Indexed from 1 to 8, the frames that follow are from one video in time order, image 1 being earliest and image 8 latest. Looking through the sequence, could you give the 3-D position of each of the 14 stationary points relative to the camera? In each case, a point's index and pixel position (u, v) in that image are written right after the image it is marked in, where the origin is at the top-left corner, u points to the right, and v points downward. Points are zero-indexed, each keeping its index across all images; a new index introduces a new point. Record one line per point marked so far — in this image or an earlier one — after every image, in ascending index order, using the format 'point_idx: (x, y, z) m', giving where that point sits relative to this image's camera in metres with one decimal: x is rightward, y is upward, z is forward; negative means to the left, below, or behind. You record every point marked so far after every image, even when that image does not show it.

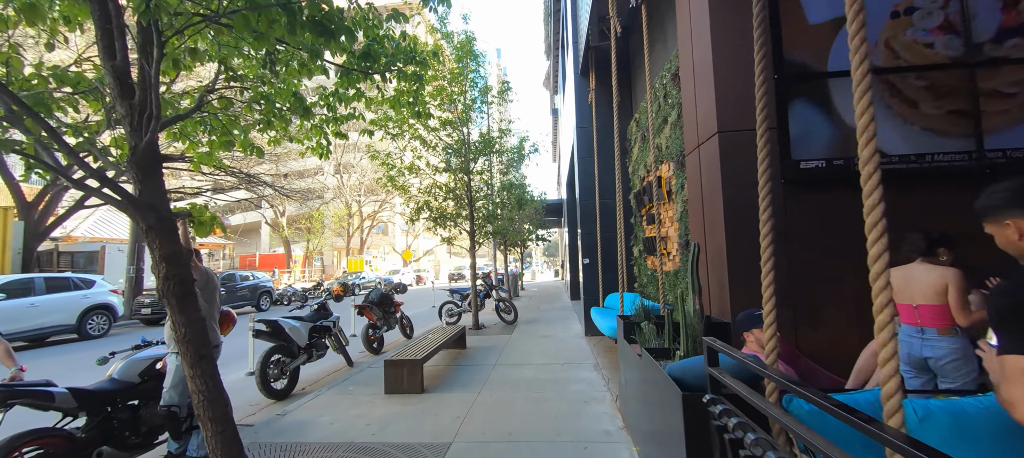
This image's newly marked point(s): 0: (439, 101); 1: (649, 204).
0: (-1.7, +2.9, +9.2) m
1: (+2.1, +0.4, +6.0) m
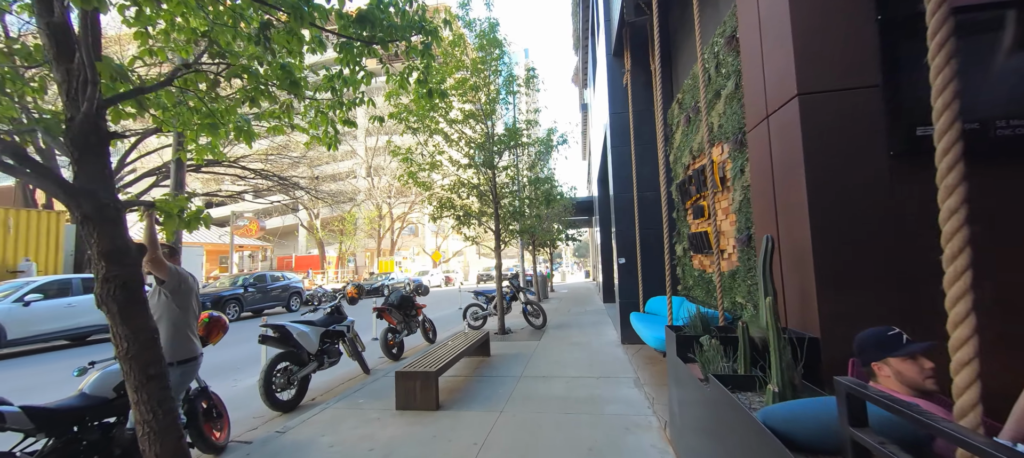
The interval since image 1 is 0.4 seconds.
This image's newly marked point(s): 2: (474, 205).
0: (-1.1, +3.0, +8.7) m
1: (+2.4, +0.5, +5.2) m
2: (-0.9, +0.6, +9.6) m
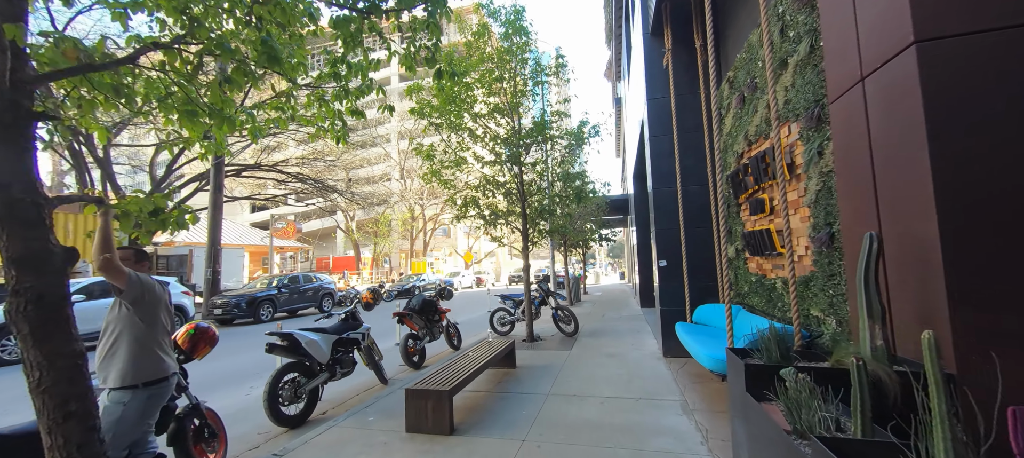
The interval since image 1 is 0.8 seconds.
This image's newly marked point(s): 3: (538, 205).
0: (-0.5, +3.0, +8.2) m
1: (+2.7, +0.5, +4.5) m
2: (-0.3, +0.6, +9.1) m
3: (+0.5, +0.5, +8.3) m
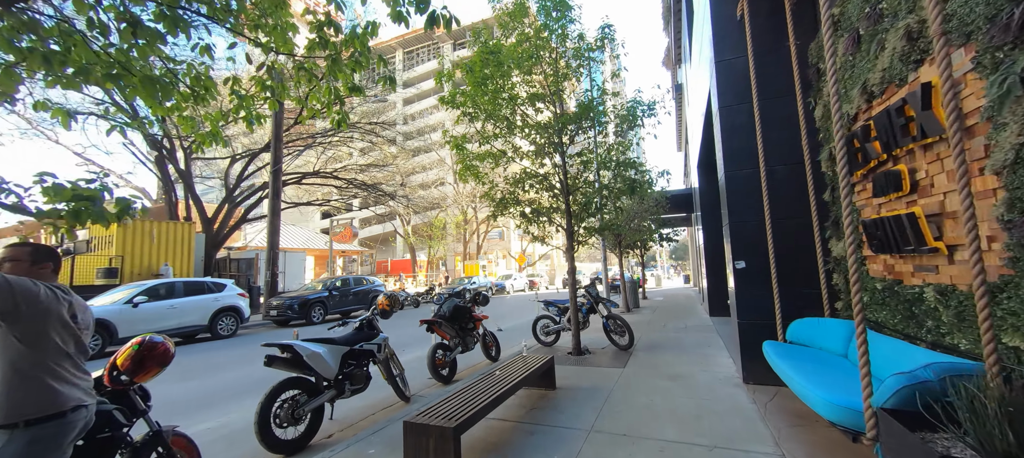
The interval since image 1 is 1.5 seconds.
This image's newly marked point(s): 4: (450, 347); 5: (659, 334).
0: (+0.2, +3.0, +7.4) m
1: (+2.9, +0.6, +3.2) m
2: (+0.6, +0.6, +8.2) m
3: (+1.3, +0.6, +7.2) m
4: (-1.0, -1.9, +6.3) m
5: (+3.1, -2.2, +8.4) m
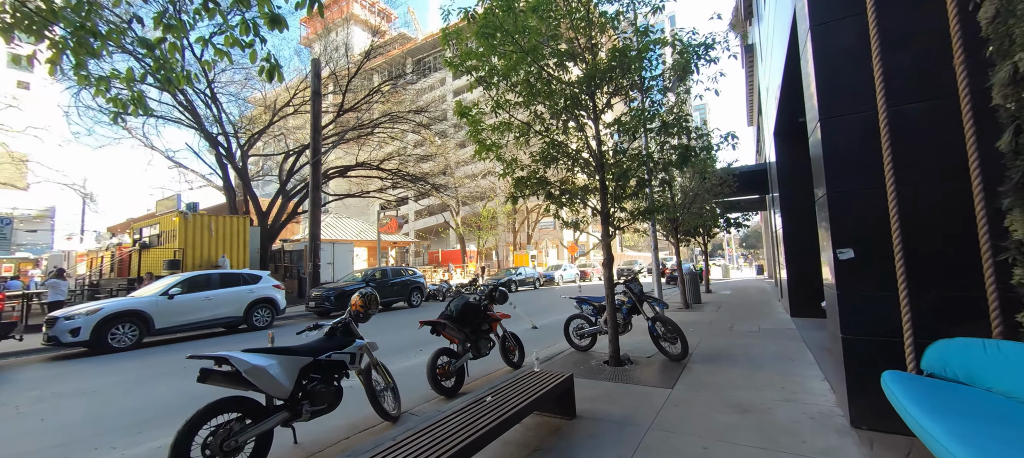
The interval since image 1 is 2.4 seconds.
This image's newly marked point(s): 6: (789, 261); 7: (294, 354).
0: (+0.5, +3.2, +6.1) m
1: (+2.6, +0.8, +1.6) m
2: (+1.1, +0.9, +6.9) m
3: (+1.6, +0.8, +5.9) m
4: (-0.7, -1.7, +5.3) m
5: (+3.6, -1.9, +6.8) m
6: (+6.6, -0.8, +9.5) m
7: (-2.0, -1.1, +3.6) m
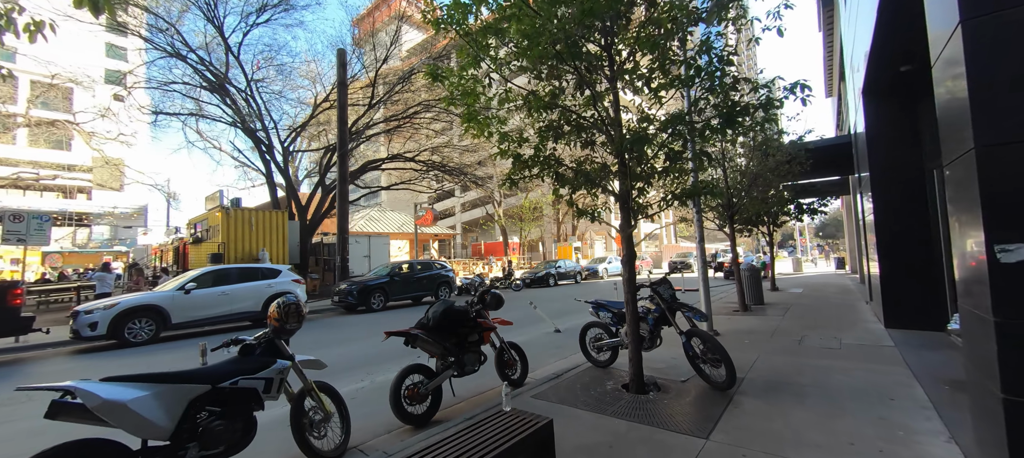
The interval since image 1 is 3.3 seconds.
0: (+0.4, +3.4, +4.9) m
1: (+2.0, +0.8, +0.2) m
2: (+1.1, +1.1, +5.6) m
3: (+1.5, +1.0, +4.5) m
4: (-0.9, -1.5, +4.4) m
5: (+3.6, -1.7, +5.2) m
6: (+6.9, -0.5, +7.5) m
7: (-2.3, -1.1, +2.8) m
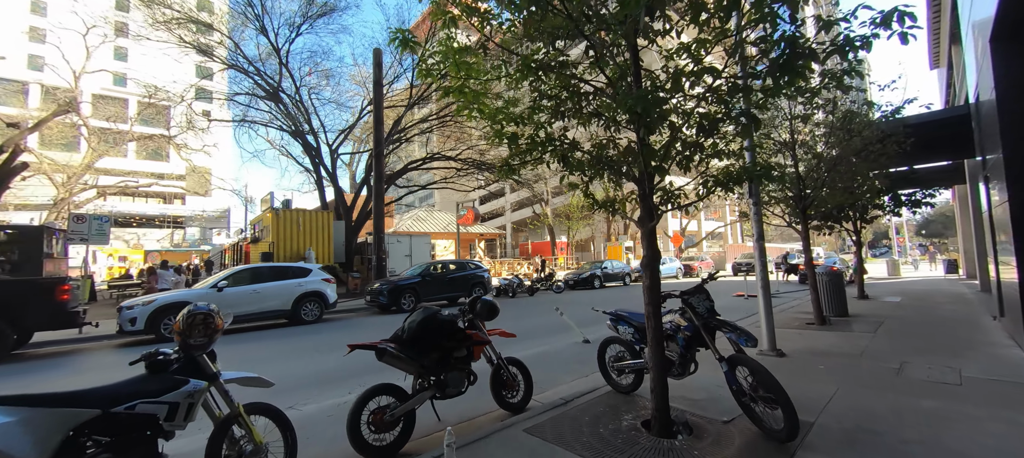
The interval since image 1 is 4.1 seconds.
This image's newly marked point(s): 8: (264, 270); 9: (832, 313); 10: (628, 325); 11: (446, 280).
0: (+0.4, +3.4, +4.0) m
1: (+1.2, +0.9, -0.9) m
2: (+1.2, +1.1, +4.6) m
3: (+1.4, +1.0, +3.5) m
4: (-1.0, -1.5, +3.7) m
5: (+3.6, -1.6, +3.9) m
6: (+7.2, -0.4, +5.7) m
7: (-2.6, -1.0, +2.3) m
8: (-6.3, -1.0, +10.2) m
9: (+7.0, -1.8, +8.7) m
10: (+1.3, -1.0, +4.3) m
11: (-2.2, -1.7, +13.2) m
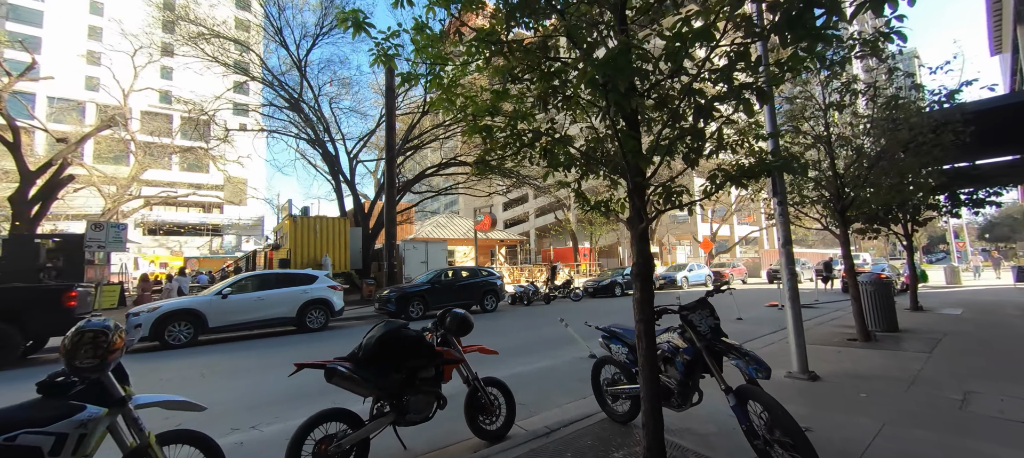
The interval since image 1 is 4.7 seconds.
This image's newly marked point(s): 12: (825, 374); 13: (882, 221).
0: (+0.1, +3.4, +3.5) m
1: (+0.6, +1.0, -1.4) m
2: (+1.0, +1.1, +4.1) m
3: (+1.1, +1.0, +2.9) m
4: (-1.2, -1.5, +3.2) m
5: (+3.4, -1.6, +3.1) m
6: (+7.0, -0.4, +4.7) m
7: (-3.0, -1.0, +2.0) m
8: (-6.1, -1.2, +10.1) m
9: (+7.1, -1.9, +7.7) m
10: (+1.1, -1.1, +3.7) m
11: (-1.8, -1.9, +12.8) m
12: (+4.0, -1.9, +5.1) m
13: (+10.2, +0.2, +10.9) m
